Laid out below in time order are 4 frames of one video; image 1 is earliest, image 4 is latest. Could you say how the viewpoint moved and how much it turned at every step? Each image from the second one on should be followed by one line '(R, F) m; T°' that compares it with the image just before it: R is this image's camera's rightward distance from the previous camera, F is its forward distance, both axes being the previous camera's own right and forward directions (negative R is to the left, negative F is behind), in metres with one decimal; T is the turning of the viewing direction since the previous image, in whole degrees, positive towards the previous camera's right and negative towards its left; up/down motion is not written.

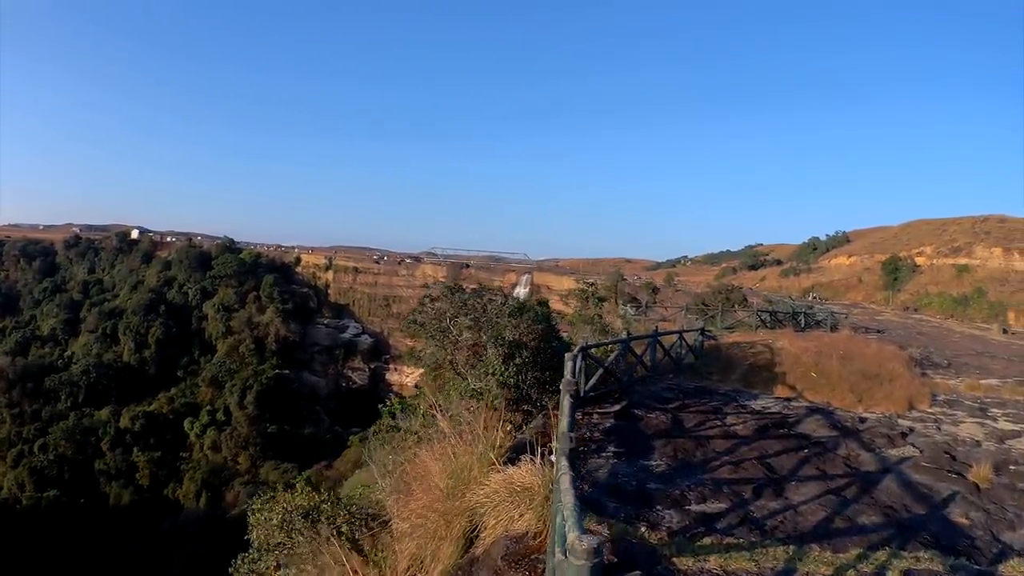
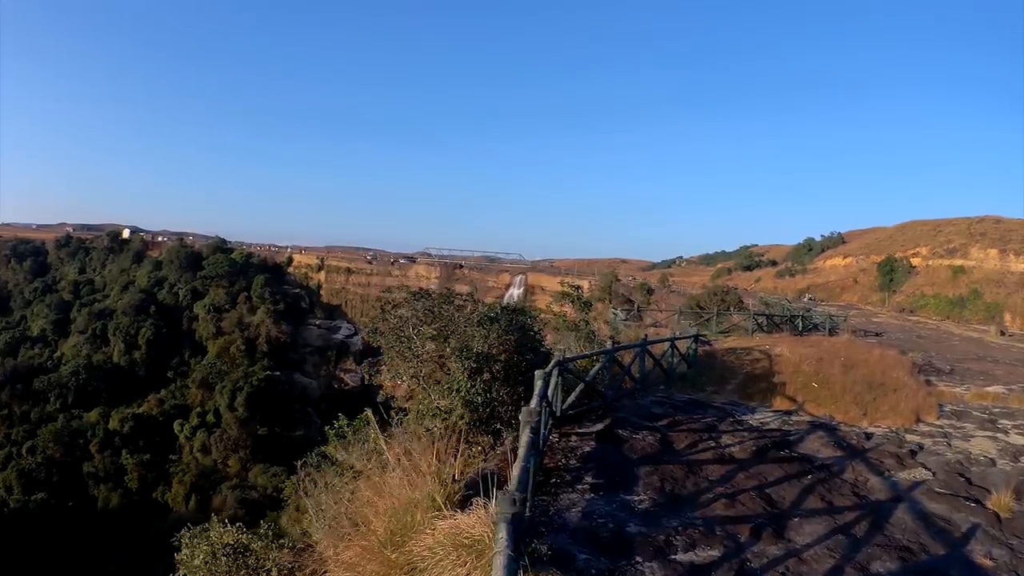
(+0.2, +0.7) m; 0°
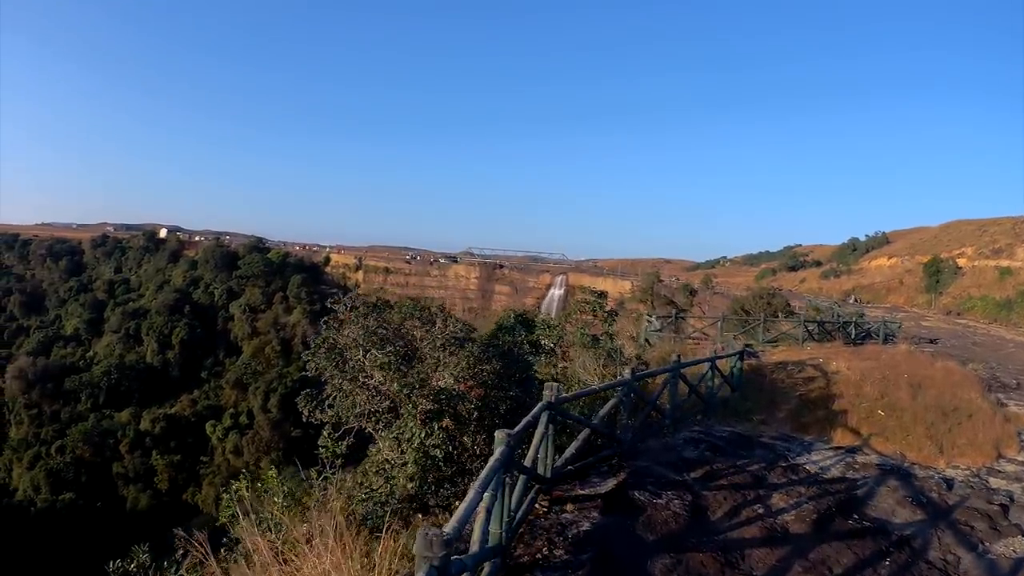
(+0.4, +1.5) m; -4°
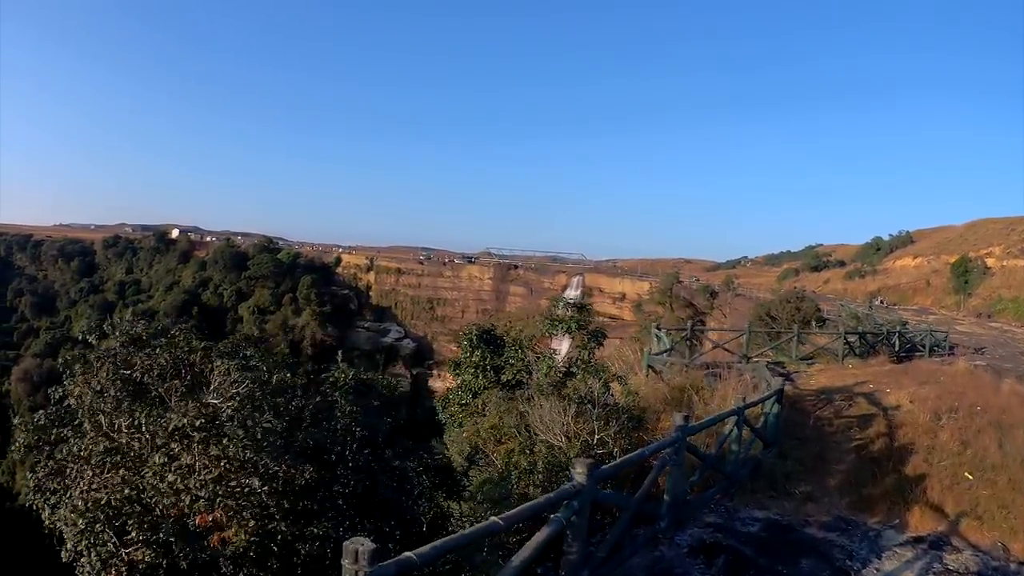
(+0.7, +2.3) m; -2°
